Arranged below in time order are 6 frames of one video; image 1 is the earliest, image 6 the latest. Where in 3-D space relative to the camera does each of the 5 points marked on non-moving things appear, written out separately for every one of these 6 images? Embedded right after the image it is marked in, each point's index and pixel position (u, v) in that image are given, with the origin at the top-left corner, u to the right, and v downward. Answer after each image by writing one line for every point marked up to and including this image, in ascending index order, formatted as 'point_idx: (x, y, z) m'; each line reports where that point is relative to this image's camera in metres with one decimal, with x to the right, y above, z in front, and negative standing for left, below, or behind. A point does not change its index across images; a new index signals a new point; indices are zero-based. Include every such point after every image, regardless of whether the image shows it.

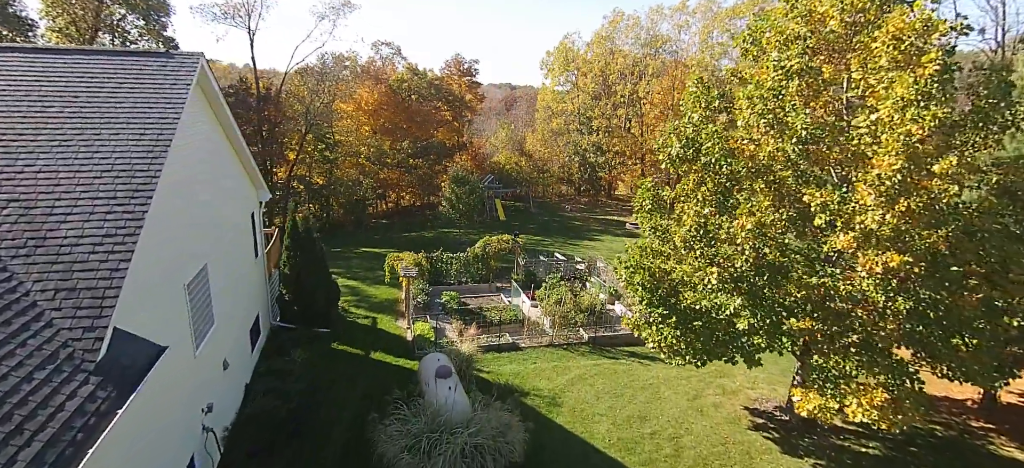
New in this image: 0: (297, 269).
0: (-4.9, -0.8, +11.5) m
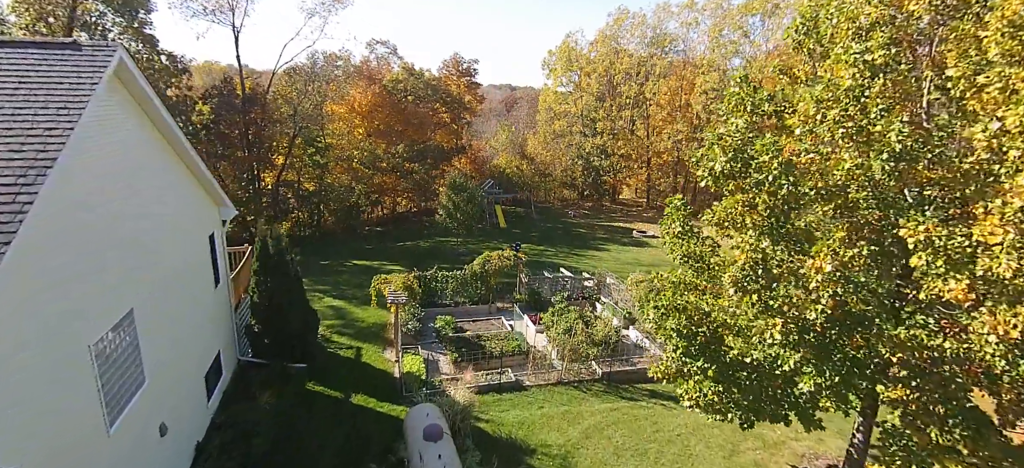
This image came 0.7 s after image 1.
0: (-4.8, -1.2, +10.0) m
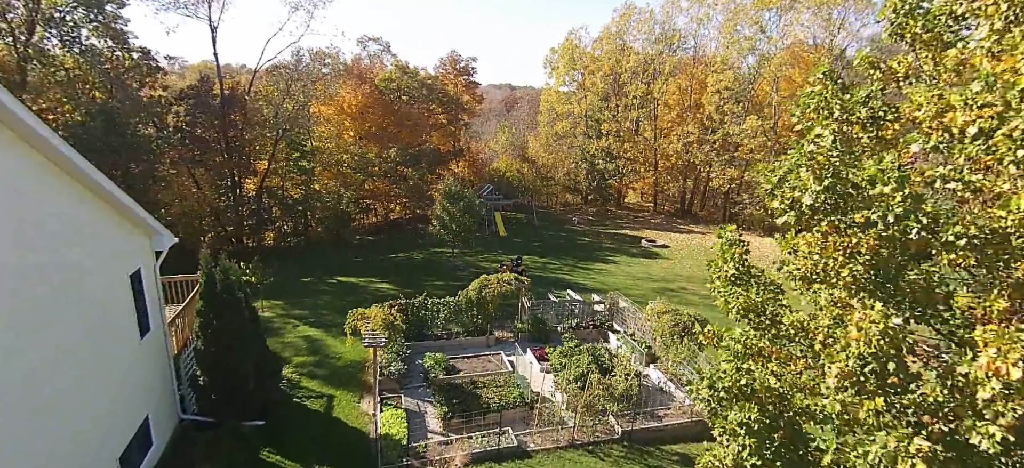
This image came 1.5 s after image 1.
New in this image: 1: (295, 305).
0: (-4.8, -1.8, +8.2) m
1: (-6.5, -2.1, +15.1) m
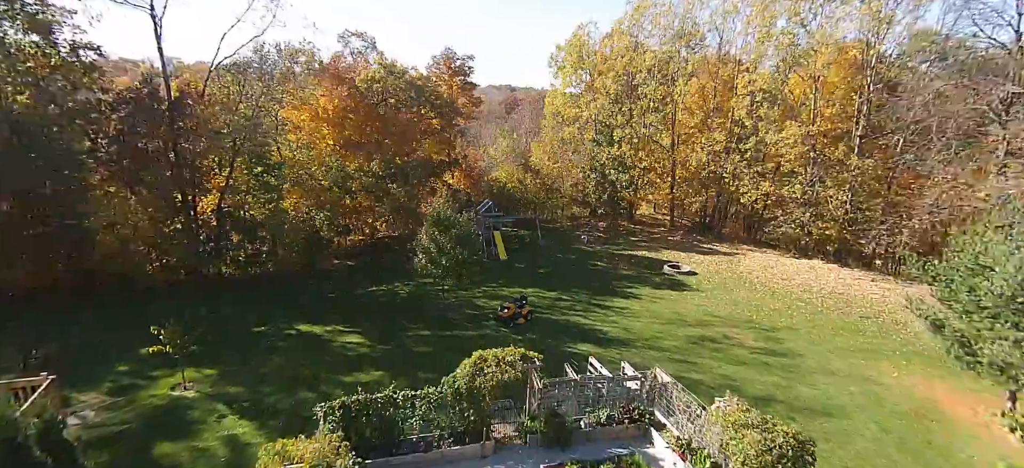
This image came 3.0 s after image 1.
0: (-4.7, -2.9, +4.6) m
1: (-6.4, -3.2, +11.5) m
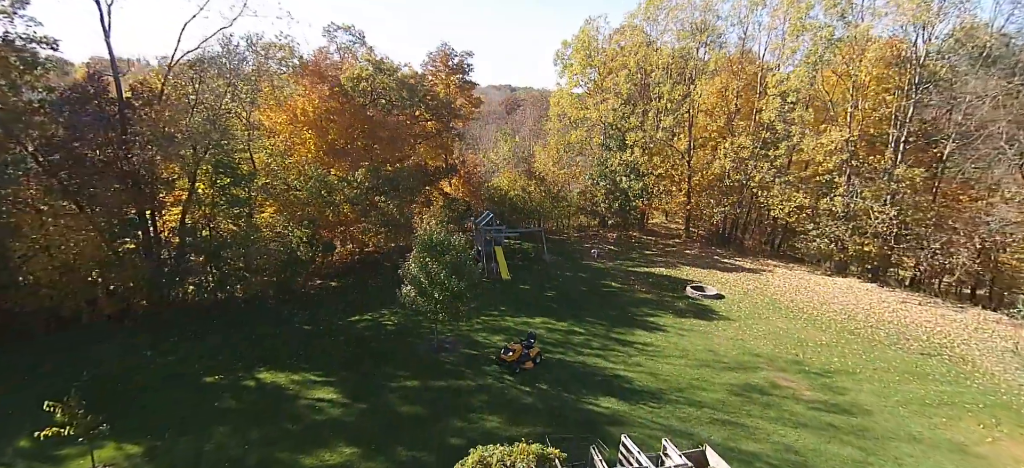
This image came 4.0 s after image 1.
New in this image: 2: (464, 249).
0: (-4.5, -3.6, +2.0) m
1: (-6.2, -4.0, +8.9) m
2: (-1.3, -0.4, +14.2) m
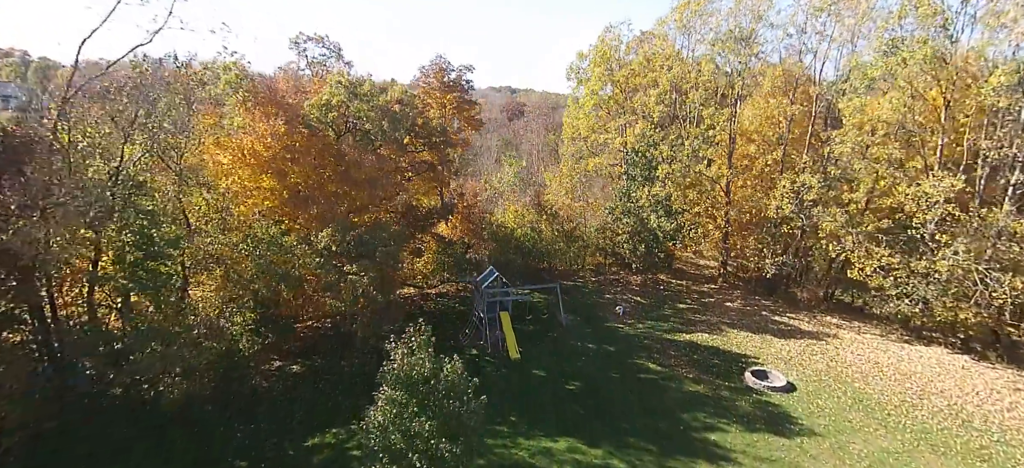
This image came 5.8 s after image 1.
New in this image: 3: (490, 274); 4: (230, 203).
0: (-4.2, -5.9, -2.4) m
1: (-5.9, -6.3, +4.4) m
2: (-1.0, -2.7, +9.8) m
3: (-1.0, -1.5, +19.8) m
4: (-8.5, +1.0, +15.3) m
